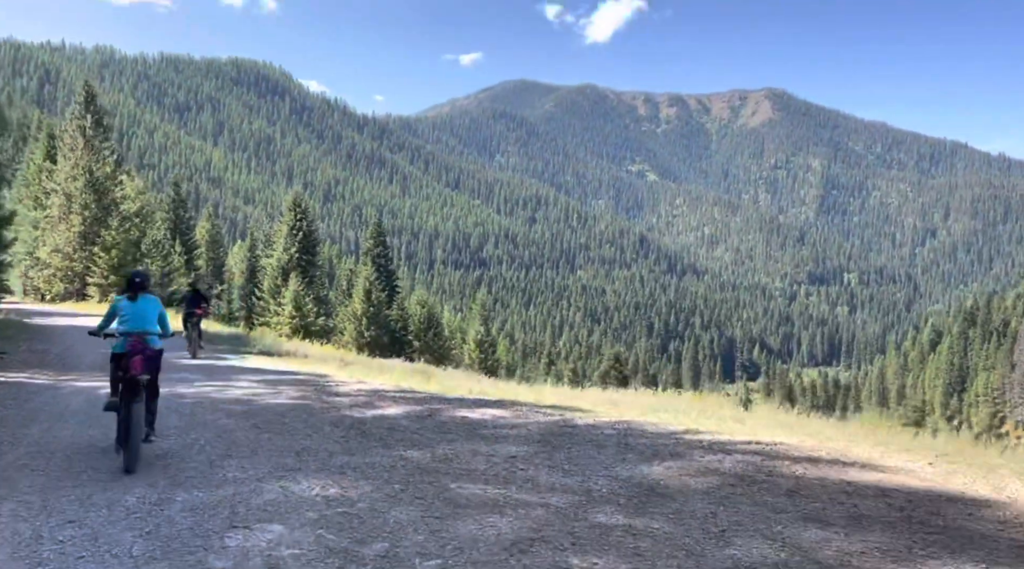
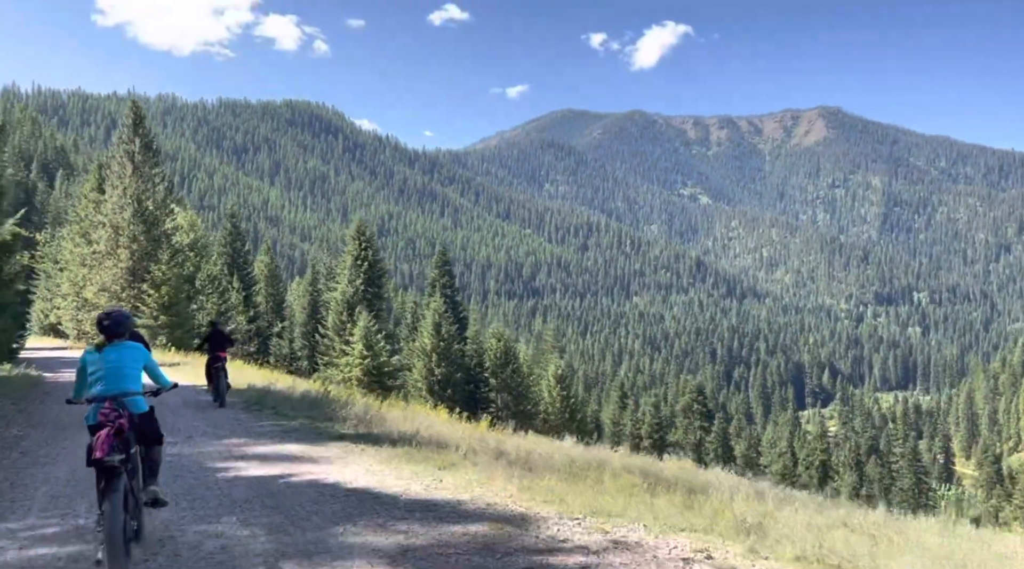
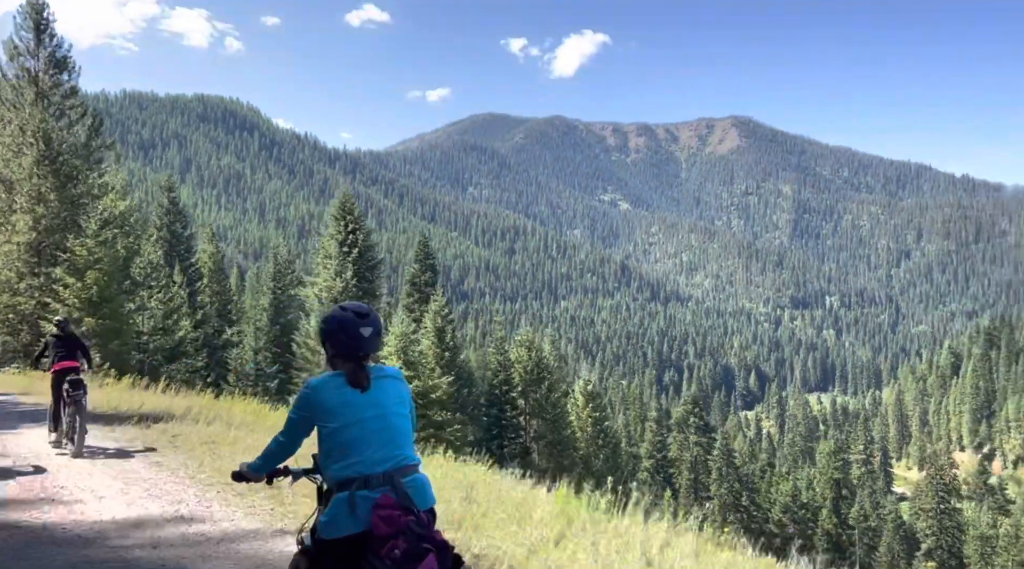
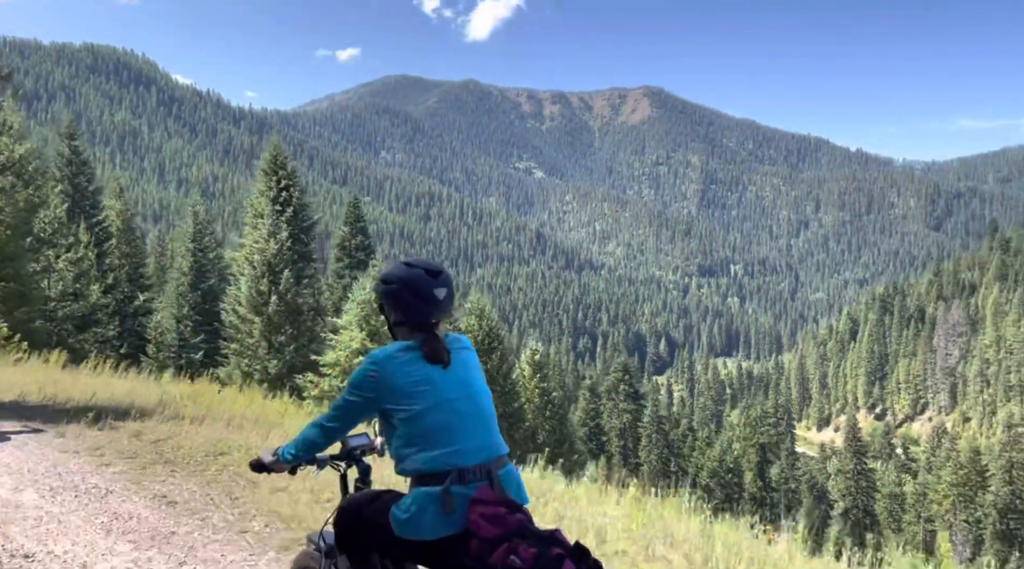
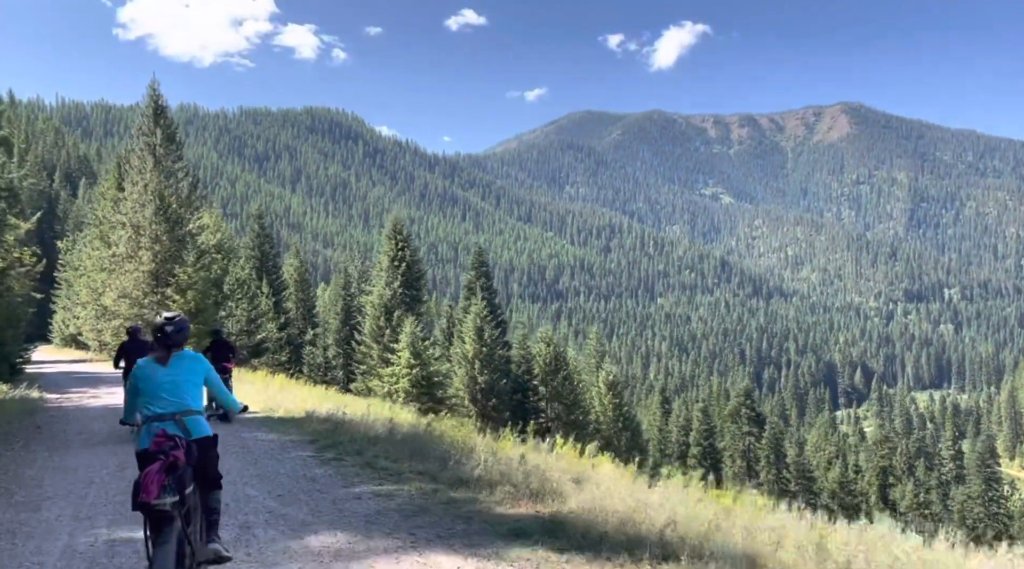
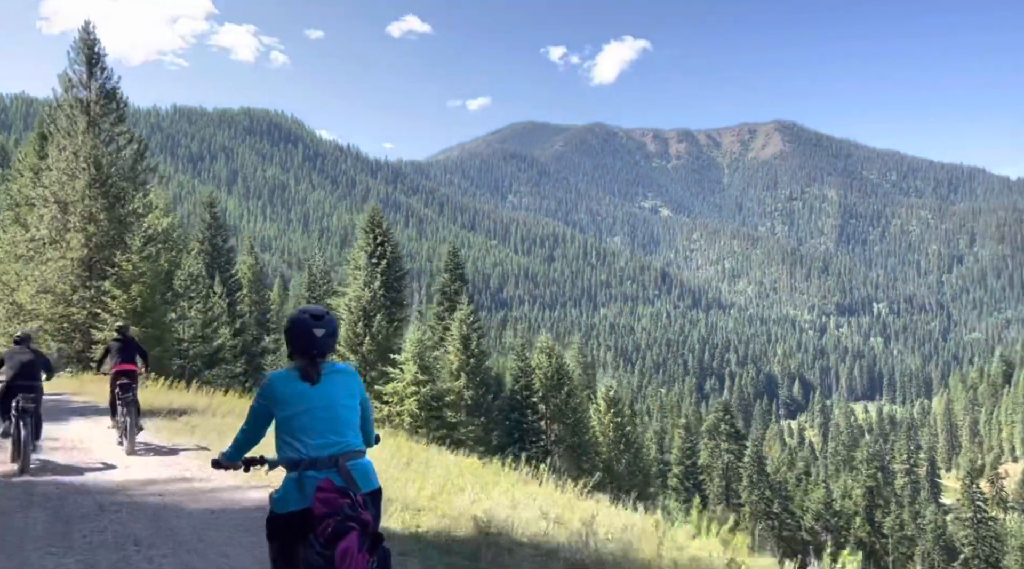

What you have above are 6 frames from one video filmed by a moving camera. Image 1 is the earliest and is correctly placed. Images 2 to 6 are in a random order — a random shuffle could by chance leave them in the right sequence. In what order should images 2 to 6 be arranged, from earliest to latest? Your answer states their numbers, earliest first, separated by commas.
2, 5, 6, 3, 4
